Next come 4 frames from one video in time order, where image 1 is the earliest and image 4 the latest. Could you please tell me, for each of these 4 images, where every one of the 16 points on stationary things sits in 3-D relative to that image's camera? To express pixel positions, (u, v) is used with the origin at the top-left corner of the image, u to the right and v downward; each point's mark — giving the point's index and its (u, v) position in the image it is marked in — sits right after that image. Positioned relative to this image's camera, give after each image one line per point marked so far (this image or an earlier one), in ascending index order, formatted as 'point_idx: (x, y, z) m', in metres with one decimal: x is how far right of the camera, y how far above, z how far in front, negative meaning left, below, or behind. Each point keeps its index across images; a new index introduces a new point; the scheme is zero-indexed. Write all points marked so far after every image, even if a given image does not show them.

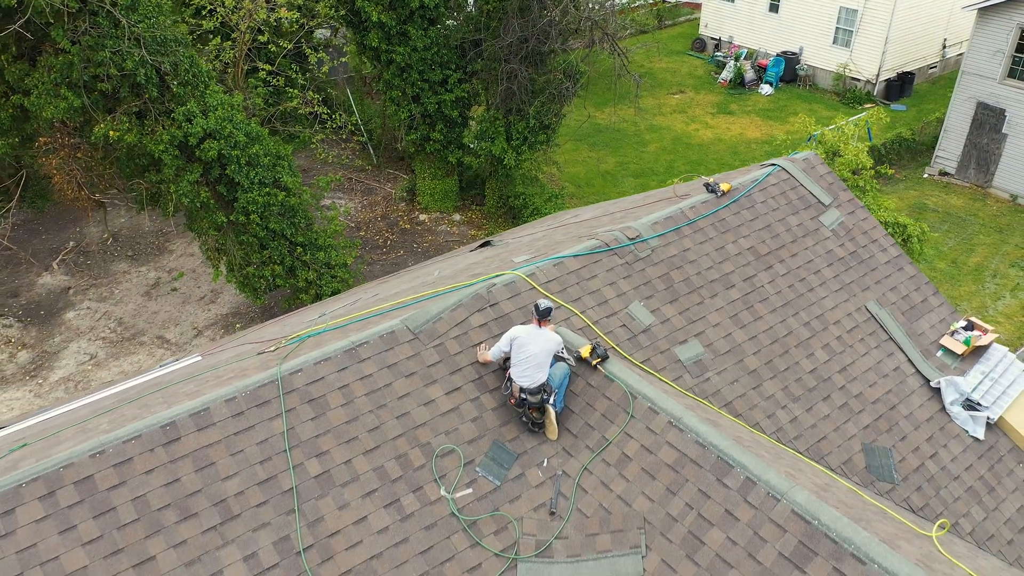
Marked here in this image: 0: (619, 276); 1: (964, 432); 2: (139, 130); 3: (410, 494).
0: (+1.2, +0.2, +7.8) m
1: (+5.1, -1.7, +7.8) m
2: (-7.0, +3.0, +13.0) m
3: (-0.9, -1.8, +6.0) m
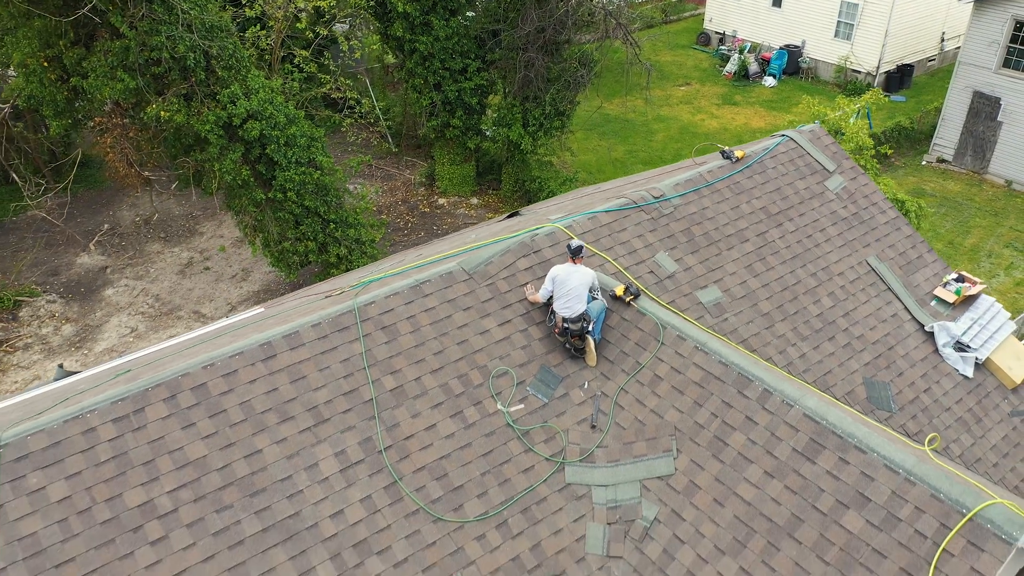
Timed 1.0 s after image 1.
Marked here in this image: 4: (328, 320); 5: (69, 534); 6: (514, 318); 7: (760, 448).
0: (+1.7, +0.7, +8.7) m
1: (+5.6, -1.1, +8.7) m
2: (-6.6, +3.6, +13.9) m
3: (-0.4, -1.2, +6.9) m
4: (-1.8, -0.3, +6.9) m
5: (-3.5, -1.9, +5.5) m
6: (0.0, -0.3, +7.5) m
7: (+2.3, -1.5, +6.4) m
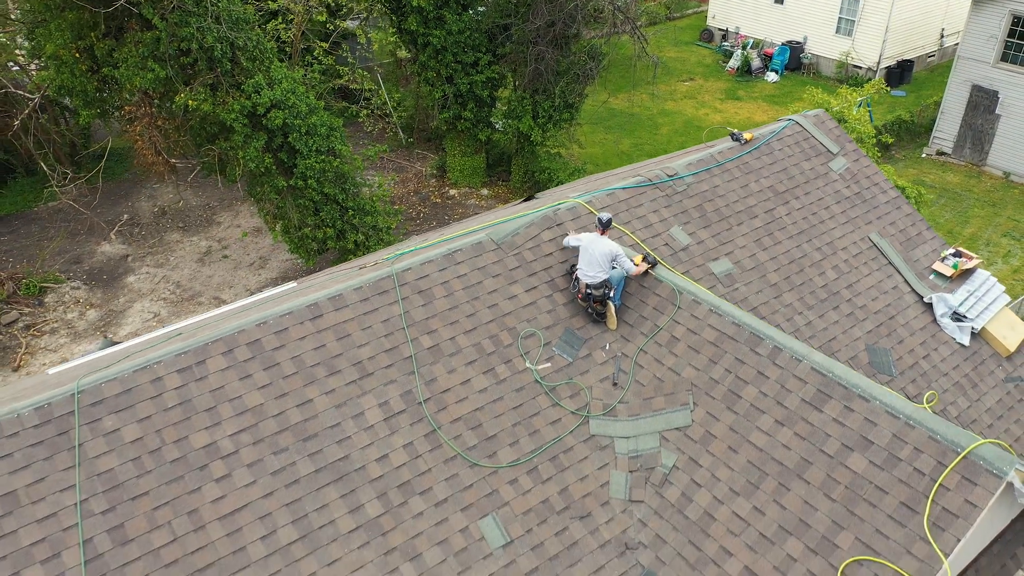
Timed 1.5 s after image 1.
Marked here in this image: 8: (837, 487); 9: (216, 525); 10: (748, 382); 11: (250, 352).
0: (+2.0, +1.1, +9.2) m
1: (+5.9, -0.7, +9.3) m
2: (-6.3, +3.9, +14.5) m
3: (-0.1, -0.8, +7.4) m
4: (-1.5, 0.0, +7.5) m
5: (-3.2, -1.6, +6.0) m
6: (+0.3, 0.0, +8.0) m
7: (+2.6, -1.1, +6.9) m
8: (+3.0, -1.8, +6.3) m
9: (-2.5, -2.0, +6.0) m
10: (+2.4, -1.0, +7.1) m
11: (-2.6, -0.6, +6.8) m
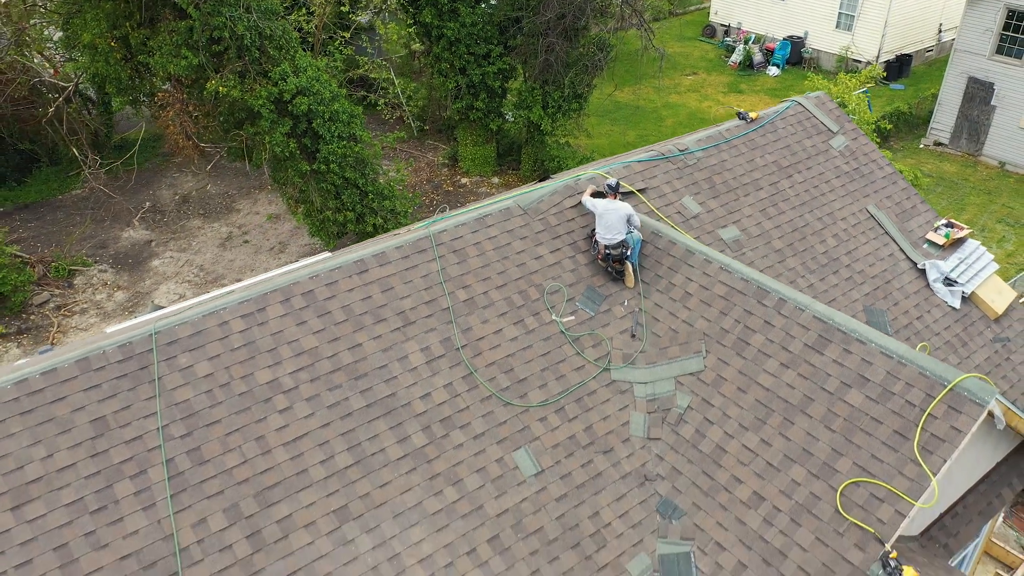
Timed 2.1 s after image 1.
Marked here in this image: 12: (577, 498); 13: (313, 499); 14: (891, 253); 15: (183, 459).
0: (+2.3, +1.6, +9.9) m
1: (+6.2, -0.2, +10.0) m
2: (-5.9, +4.4, +15.2) m
3: (+0.2, -0.3, +8.1) m
4: (-1.2, +0.5, +8.2) m
5: (-2.9, -1.1, +6.7) m
6: (+0.6, +0.5, +8.7) m
7: (+2.9, -0.6, +7.6) m
8: (+3.3, -1.3, +7.0) m
9: (-2.2, -1.6, +6.7) m
10: (+2.7, -0.5, +7.8) m
11: (-2.2, -0.1, +7.5) m
12: (+0.7, -2.2, +7.2) m
13: (-1.9, -2.0, +6.5) m
14: (+5.6, +0.5, +10.3) m
15: (-3.0, -1.6, +6.4) m
